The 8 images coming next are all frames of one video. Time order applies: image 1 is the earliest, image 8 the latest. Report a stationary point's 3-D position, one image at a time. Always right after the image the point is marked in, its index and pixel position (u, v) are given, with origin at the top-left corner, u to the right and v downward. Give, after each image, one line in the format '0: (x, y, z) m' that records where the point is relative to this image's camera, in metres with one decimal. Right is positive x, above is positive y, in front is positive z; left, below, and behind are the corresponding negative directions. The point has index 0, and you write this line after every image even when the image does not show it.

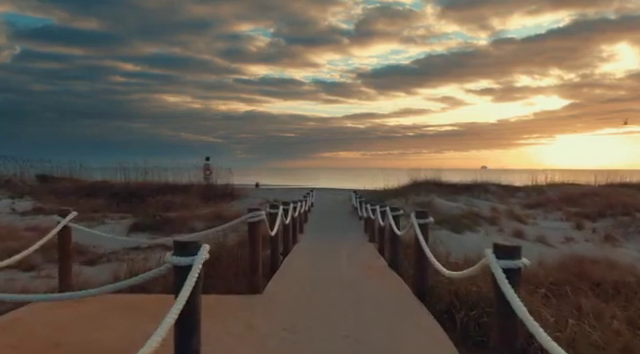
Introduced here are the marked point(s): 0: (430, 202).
0: (+4.8, -1.1, +18.6) m
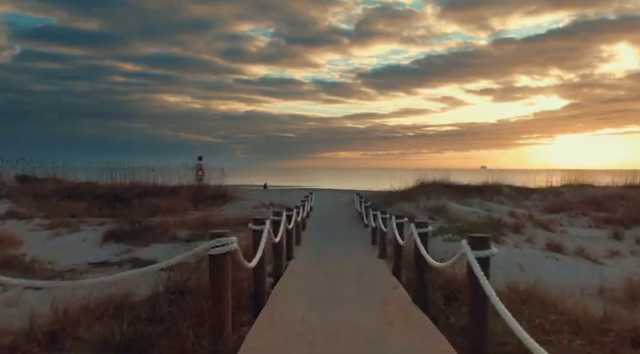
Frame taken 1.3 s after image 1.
0: (+4.8, -1.2, +16.6) m
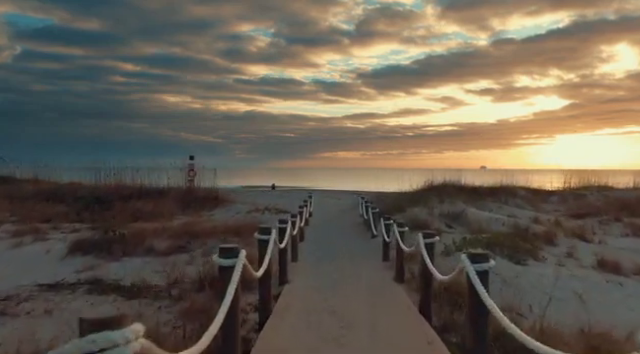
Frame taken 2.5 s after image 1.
0: (+4.8, -1.2, +14.6) m
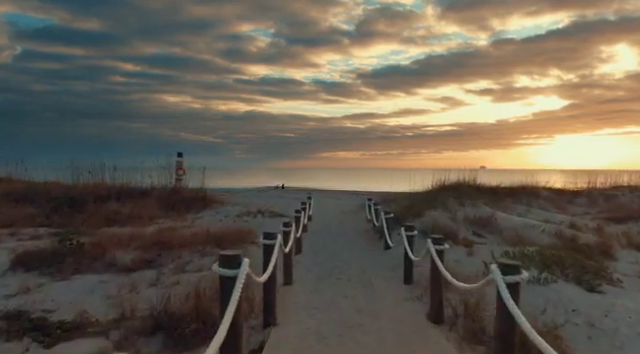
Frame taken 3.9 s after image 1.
0: (+4.8, -1.2, +12.1) m
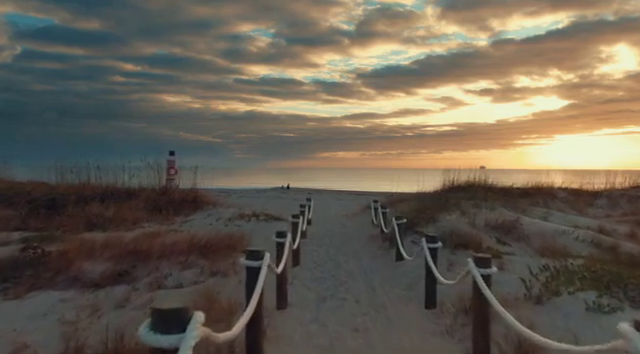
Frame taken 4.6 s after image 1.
0: (+4.9, -1.2, +10.7) m
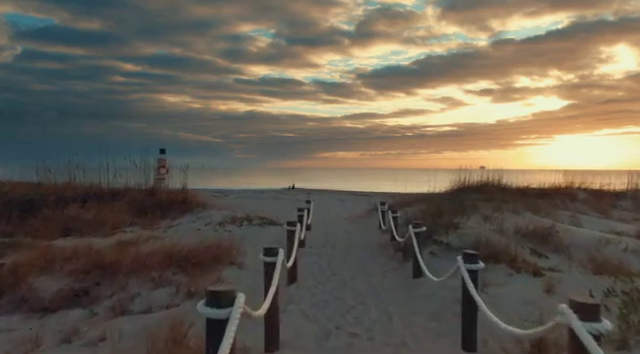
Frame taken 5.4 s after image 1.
0: (+4.9, -1.1, +9.1) m
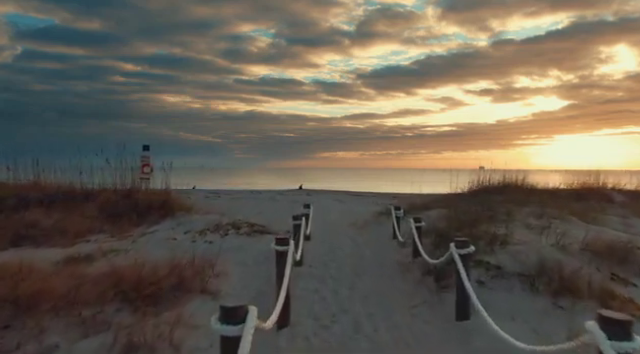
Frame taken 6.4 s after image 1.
0: (+4.9, -1.1, +6.8) m
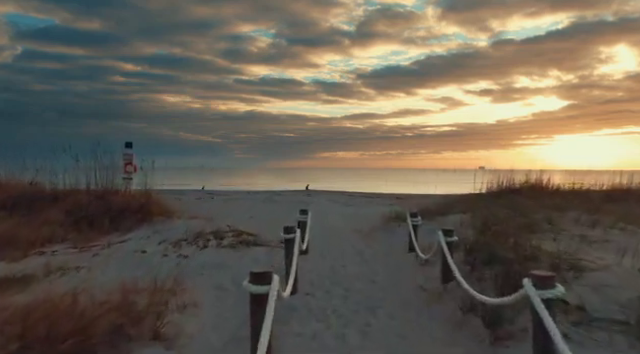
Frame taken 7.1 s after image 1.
0: (+4.9, -1.1, +4.9) m
